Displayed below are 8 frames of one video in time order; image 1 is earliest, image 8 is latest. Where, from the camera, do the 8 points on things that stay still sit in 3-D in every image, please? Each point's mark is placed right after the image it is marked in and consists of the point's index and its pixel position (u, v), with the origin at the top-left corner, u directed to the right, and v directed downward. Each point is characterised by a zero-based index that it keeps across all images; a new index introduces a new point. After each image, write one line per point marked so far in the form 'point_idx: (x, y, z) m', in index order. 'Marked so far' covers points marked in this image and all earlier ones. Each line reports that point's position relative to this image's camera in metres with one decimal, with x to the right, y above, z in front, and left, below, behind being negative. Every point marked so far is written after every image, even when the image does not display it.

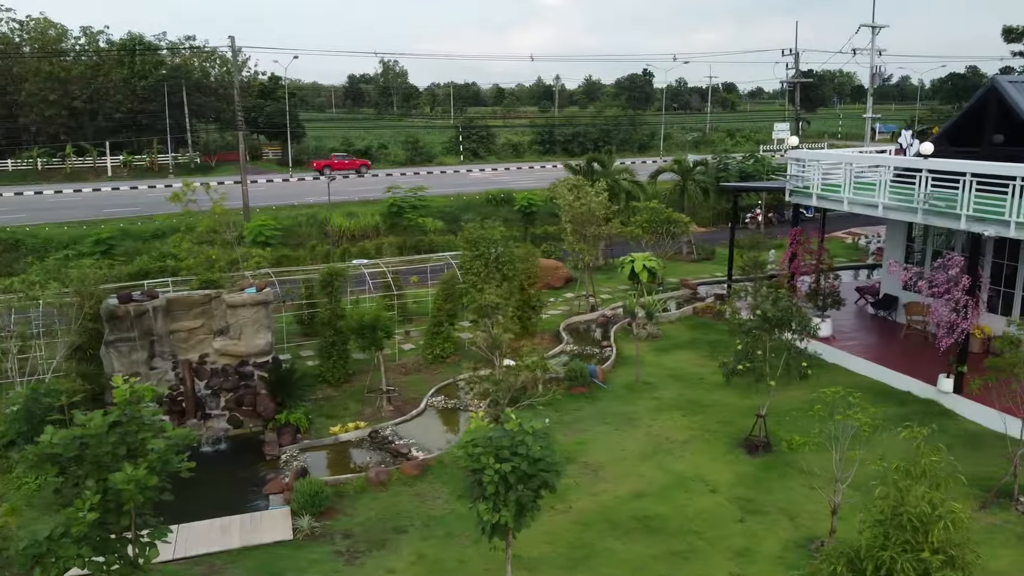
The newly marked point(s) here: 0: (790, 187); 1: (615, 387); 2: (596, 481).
0: (+5.1, +1.8, +14.8) m
1: (+1.7, -1.6, +13.7) m
2: (+1.1, -2.5, +10.6) m
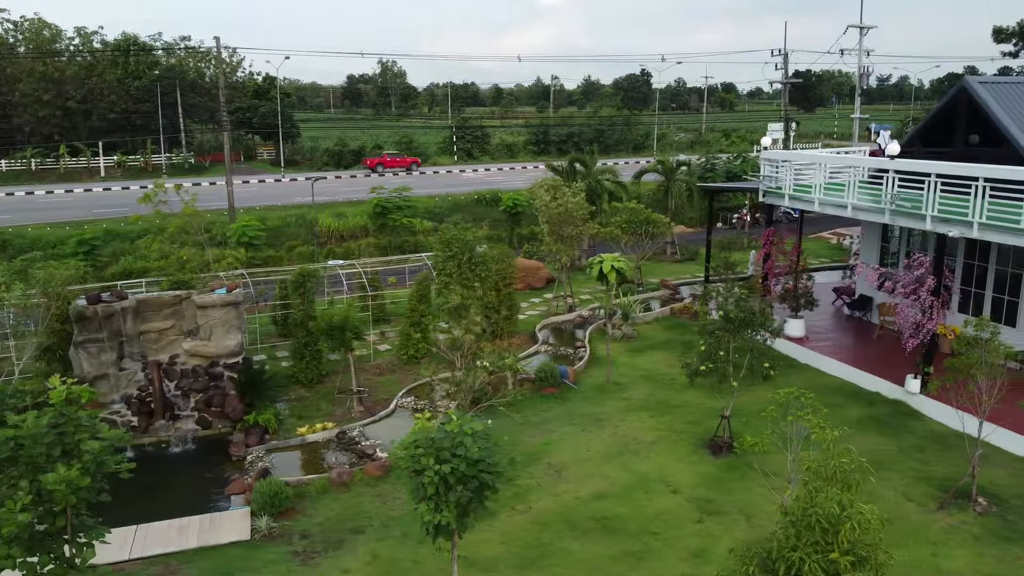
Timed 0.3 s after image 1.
0: (+4.6, +1.8, +14.8) m
1: (+1.3, -1.7, +13.7) m
2: (+0.6, -2.5, +10.6) m
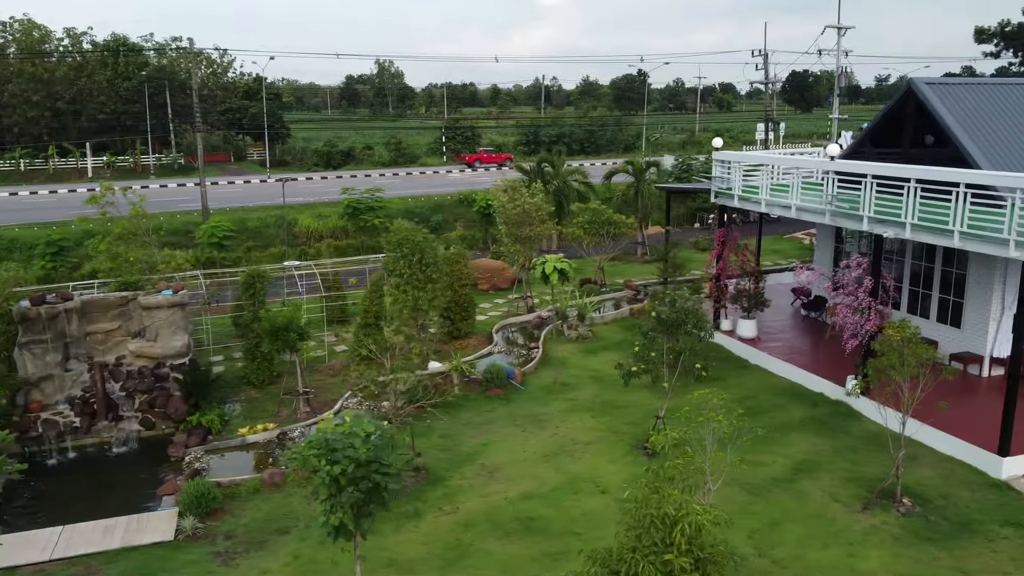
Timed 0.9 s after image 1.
0: (+3.7, +1.8, +14.8) m
1: (+0.4, -1.7, +13.7) m
2: (-0.3, -2.5, +10.6) m
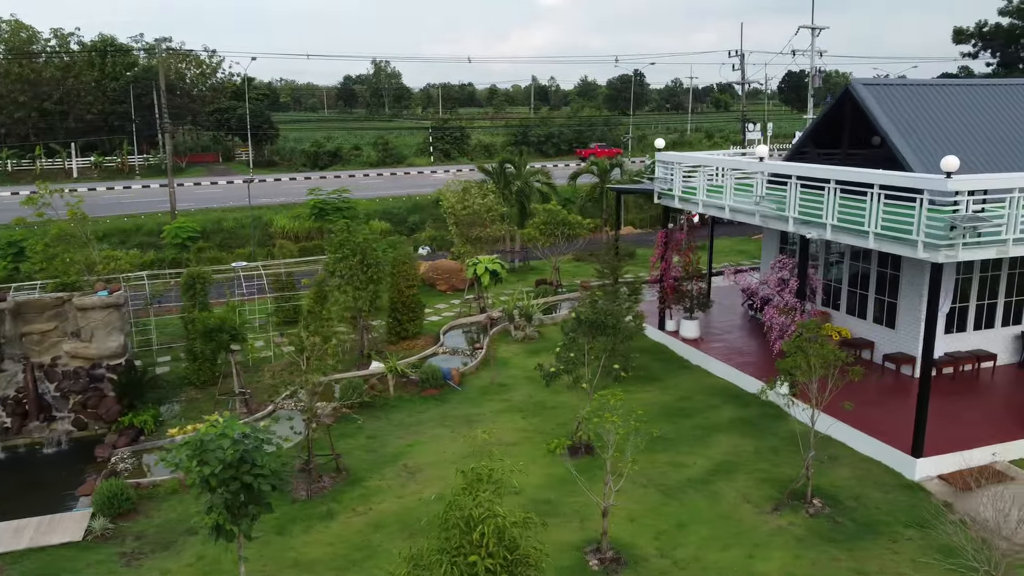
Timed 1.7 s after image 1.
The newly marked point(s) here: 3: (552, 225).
0: (+2.7, +1.8, +14.8) m
1: (-0.7, -1.7, +13.7) m
2: (-1.4, -2.5, +10.6) m
3: (+0.9, +1.5, +18.9) m
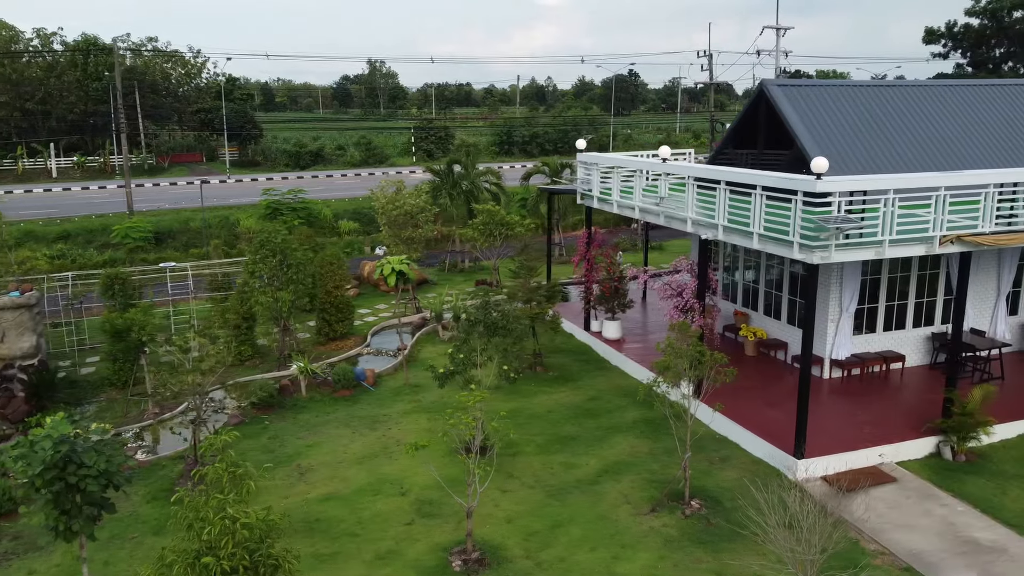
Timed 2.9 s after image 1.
0: (+1.2, +1.8, +14.8) m
1: (-2.1, -1.7, +13.7) m
2: (-2.8, -2.6, +10.6) m
3: (-0.5, +1.5, +18.9) m
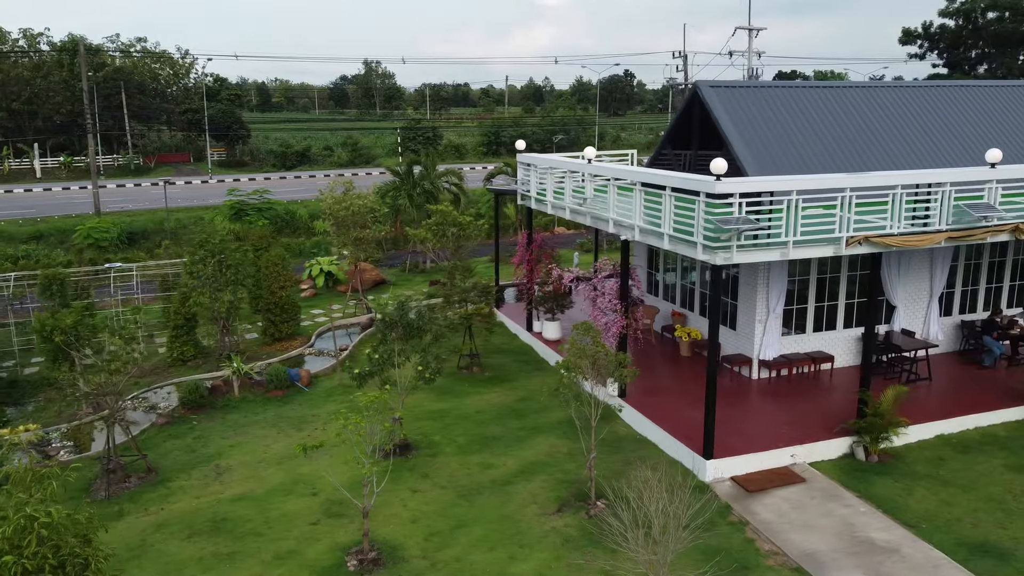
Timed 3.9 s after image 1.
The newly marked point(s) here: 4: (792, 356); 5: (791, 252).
0: (+0.1, +1.7, +14.8) m
1: (-3.2, -1.7, +13.7) m
2: (-3.9, -2.6, +10.7) m
3: (-1.6, +1.4, +19.0) m
4: (+4.4, -1.1, +13.0) m
5: (+3.3, +0.4, +9.6) m
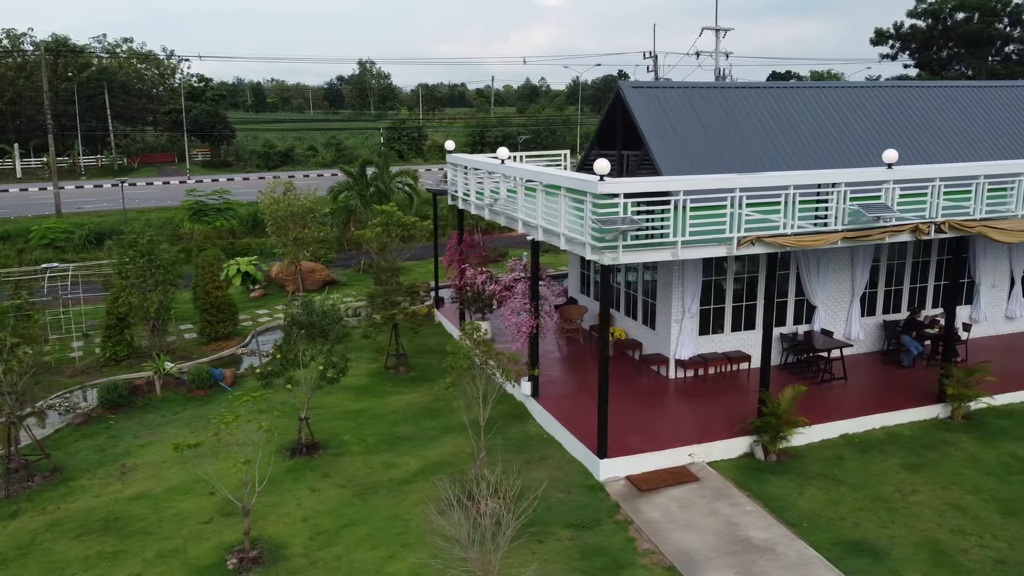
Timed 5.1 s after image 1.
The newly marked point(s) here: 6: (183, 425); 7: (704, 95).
0: (-1.2, +1.7, +14.9) m
1: (-4.6, -1.7, +13.8) m
2: (-5.2, -2.6, +10.7) m
3: (-2.9, +1.4, +19.0) m
4: (+3.1, -1.1, +13.0) m
5: (+2.0, +0.4, +9.7) m
6: (-5.0, -2.1, +12.4) m
7: (+3.3, +3.3, +13.9) m
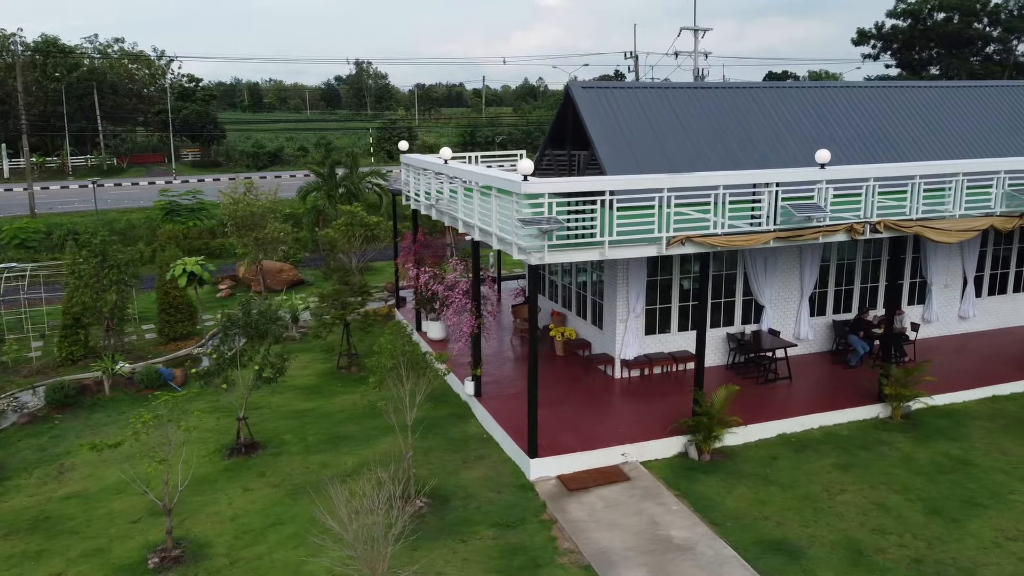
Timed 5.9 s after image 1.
0: (-2.0, +1.7, +14.9) m
1: (-5.4, -1.7, +13.8) m
2: (-6.1, -2.6, +10.7) m
3: (-3.8, +1.4, +19.0) m
4: (+2.3, -1.1, +13.0) m
5: (+1.1, +0.4, +9.7) m
6: (-5.9, -2.1, +12.4) m
7: (+2.4, +3.3, +14.0) m
